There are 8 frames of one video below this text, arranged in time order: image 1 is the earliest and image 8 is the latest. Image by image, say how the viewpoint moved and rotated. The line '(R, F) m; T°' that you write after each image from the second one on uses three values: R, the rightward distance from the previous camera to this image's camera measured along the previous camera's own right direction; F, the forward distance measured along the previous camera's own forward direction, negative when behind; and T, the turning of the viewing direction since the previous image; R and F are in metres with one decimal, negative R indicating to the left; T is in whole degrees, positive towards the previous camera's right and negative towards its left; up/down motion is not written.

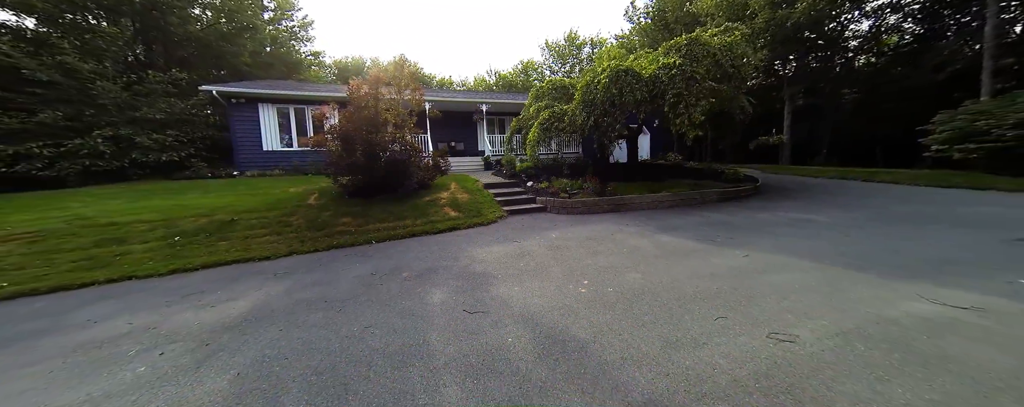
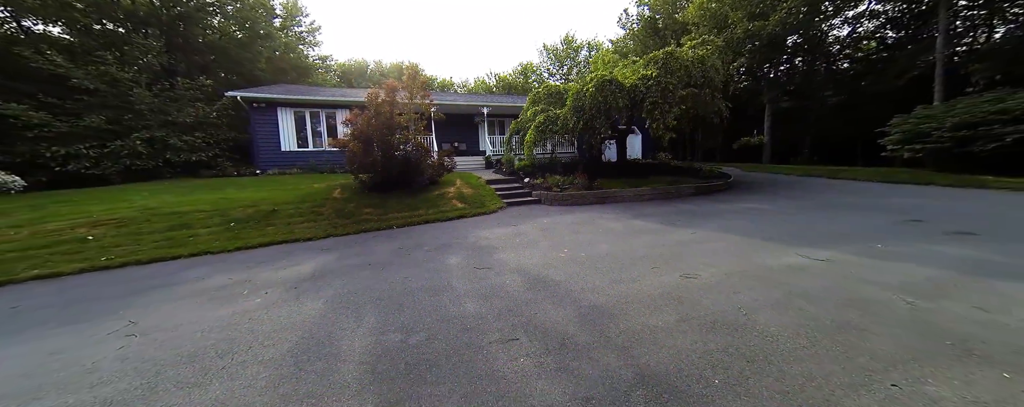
(0.0, -1.0) m; 0°
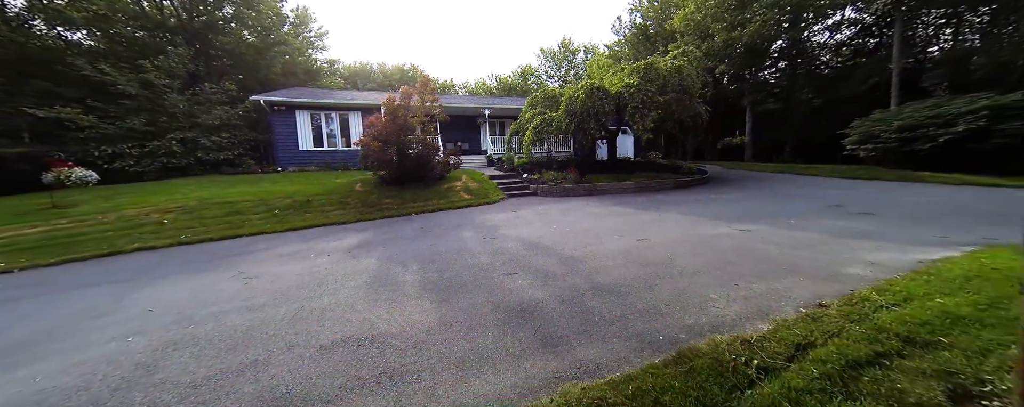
(0.0, -1.1) m; 0°
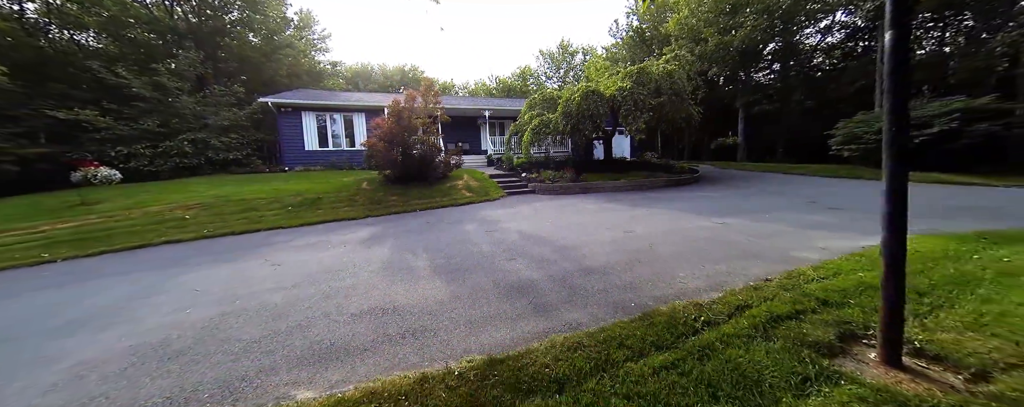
(0.0, -0.4) m; 0°
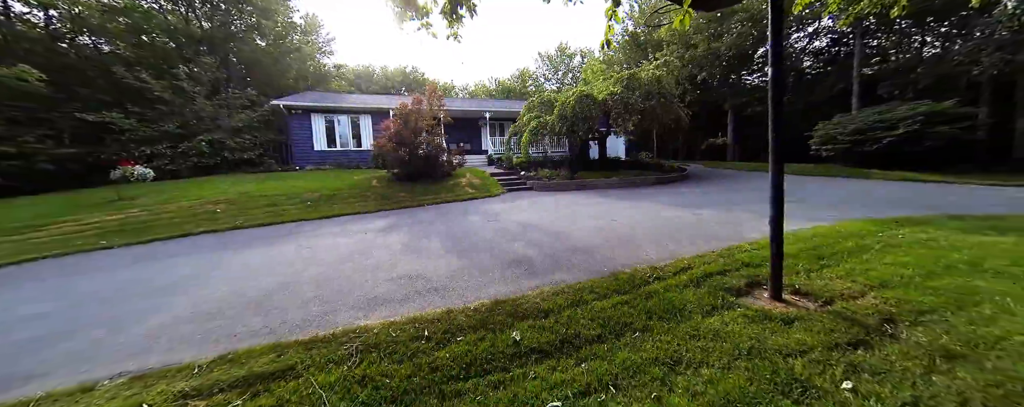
(0.0, -0.7) m; 0°
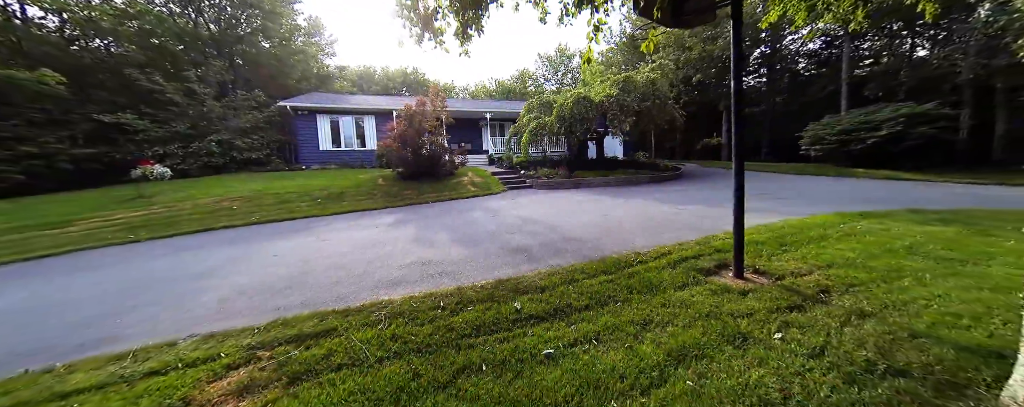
(0.0, -0.4) m; 0°
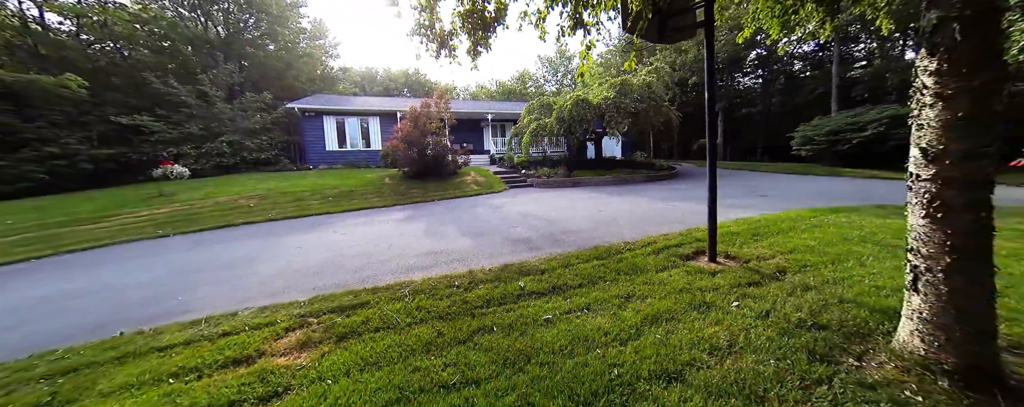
(0.0, -0.4) m; 0°
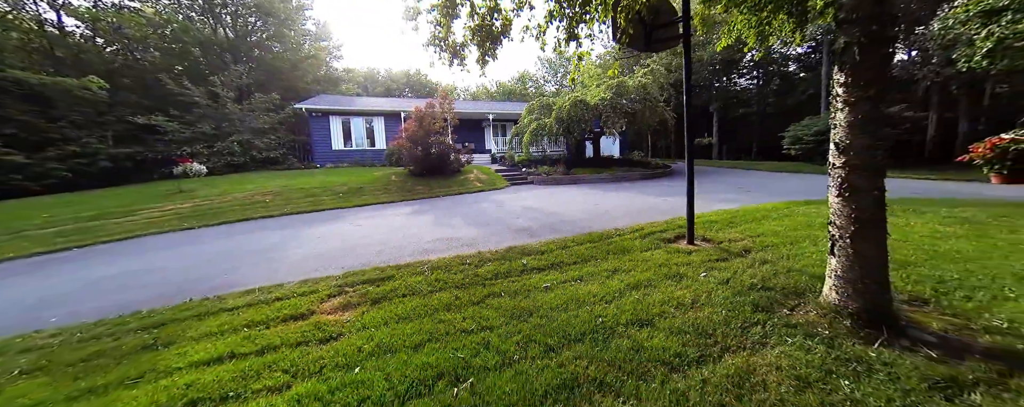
(0.0, -0.5) m; 0°
